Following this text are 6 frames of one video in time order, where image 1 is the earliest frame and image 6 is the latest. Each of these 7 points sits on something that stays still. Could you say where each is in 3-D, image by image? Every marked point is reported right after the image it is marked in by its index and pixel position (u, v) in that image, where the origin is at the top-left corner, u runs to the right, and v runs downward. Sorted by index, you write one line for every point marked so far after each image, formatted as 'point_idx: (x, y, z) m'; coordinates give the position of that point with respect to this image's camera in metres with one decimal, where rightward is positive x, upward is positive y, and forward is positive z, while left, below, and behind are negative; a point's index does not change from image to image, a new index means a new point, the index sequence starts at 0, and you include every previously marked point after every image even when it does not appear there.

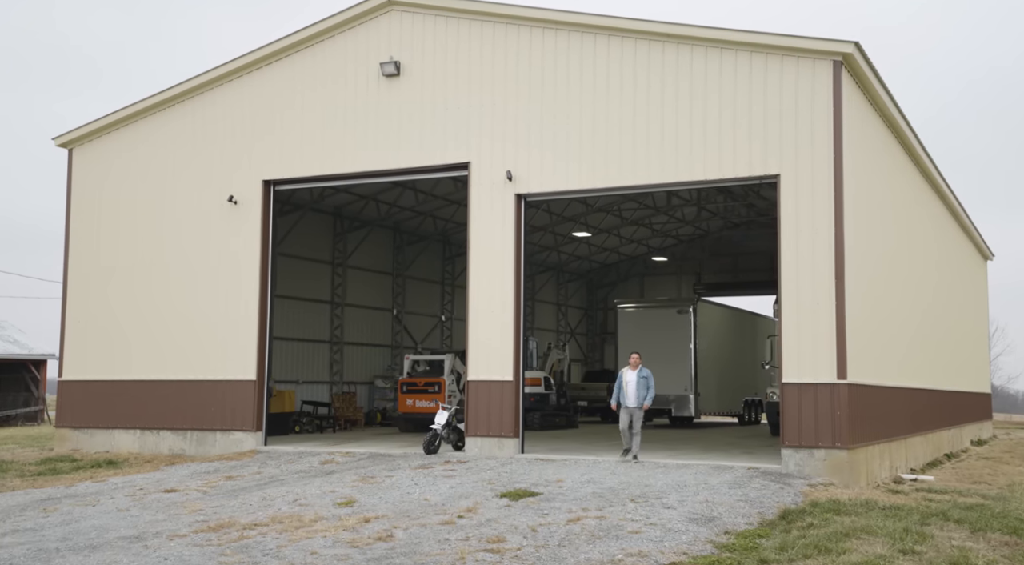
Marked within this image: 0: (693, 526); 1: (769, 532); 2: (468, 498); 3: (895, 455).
0: (+1.8, -2.5, +10.4) m
1: (+2.5, -2.5, +10.2) m
2: (-0.5, -2.5, +12.1) m
3: (+6.5, -2.9, +17.7) m
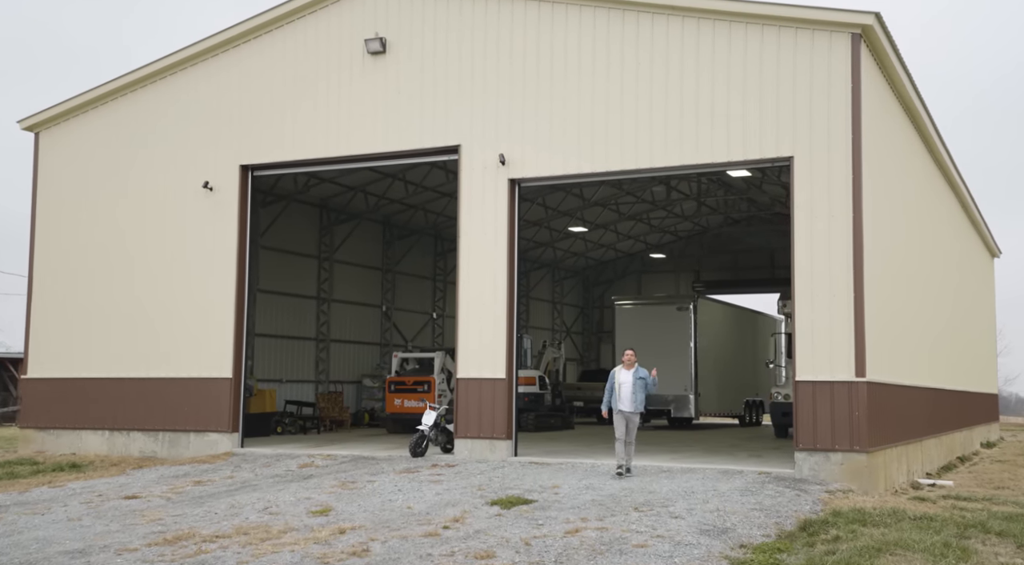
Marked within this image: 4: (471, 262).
0: (+1.7, -2.3, +9.4) m
1: (+2.4, -2.3, +9.1) m
2: (-0.6, -2.4, +11.0) m
3: (+6.4, -2.8, +16.6) m
4: (-0.6, +0.3, +15.4) m
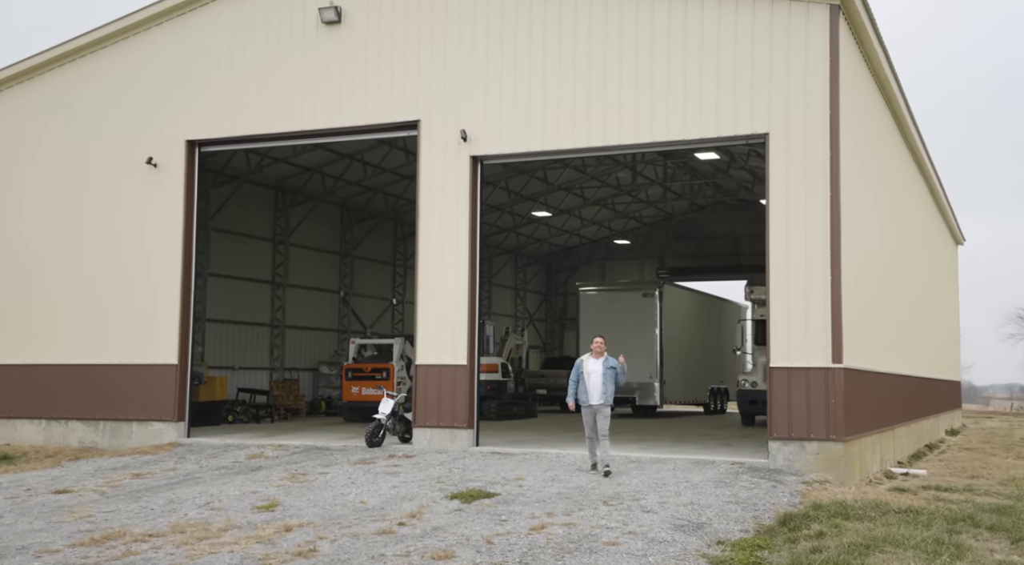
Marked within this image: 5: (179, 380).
0: (+1.4, -2.1, +8.7) m
1: (+2.1, -2.1, +8.5) m
2: (-1.0, -2.2, +10.3) m
3: (+5.8, -2.6, +16.1) m
4: (-1.2, +0.6, +14.6) m
5: (-5.0, -1.5, +15.6) m
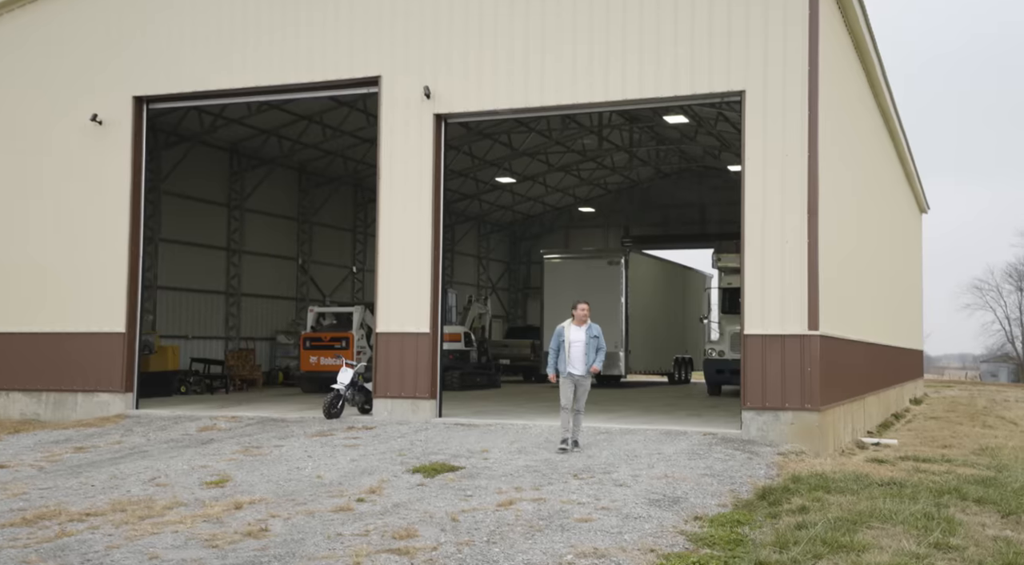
0: (+1.1, -1.8, +8.2) m
1: (+1.9, -1.8, +8.0) m
2: (-1.3, -1.8, +9.7) m
3: (+5.3, -2.1, +15.8) m
4: (-1.6, +1.0, +14.0) m
5: (-5.5, -1.0, +14.9) m
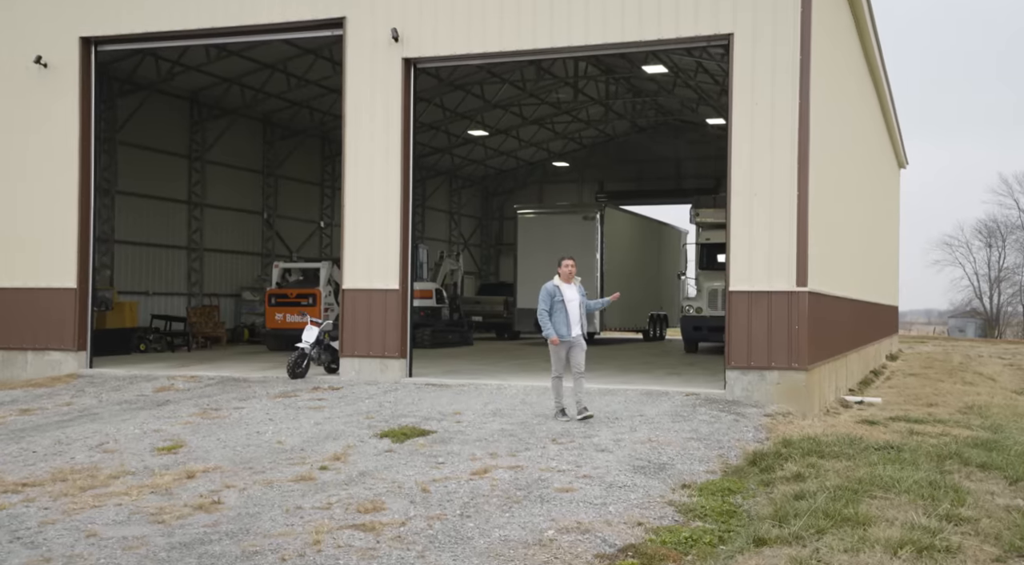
0: (+1.0, -1.5, +7.7) m
1: (+1.7, -1.5, +7.5) m
2: (-1.6, -1.4, +9.1) m
3: (+4.9, -1.4, +15.4) m
4: (-2.0, +1.6, +13.2) m
5: (-5.9, -0.3, +14.1) m
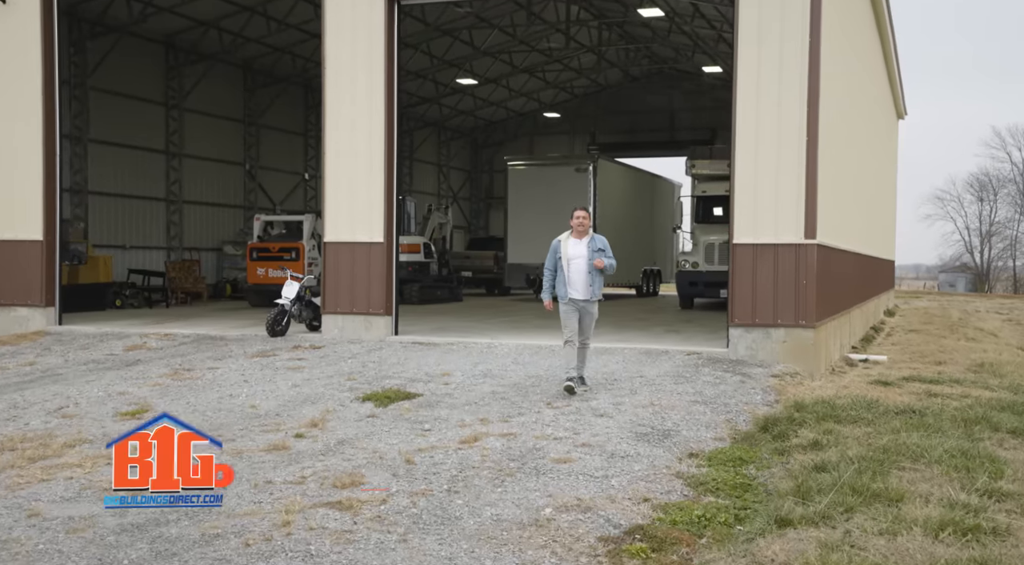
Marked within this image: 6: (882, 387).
0: (+0.9, -1.1, +7.1) m
1: (+1.6, -1.2, +6.9) m
2: (-1.6, -1.0, +8.5) m
3: (+4.7, -0.7, +14.8) m
4: (-2.1, +2.2, +12.4) m
5: (-6.0, +0.3, +13.4) m
6: (+3.6, -1.0, +10.0) m
